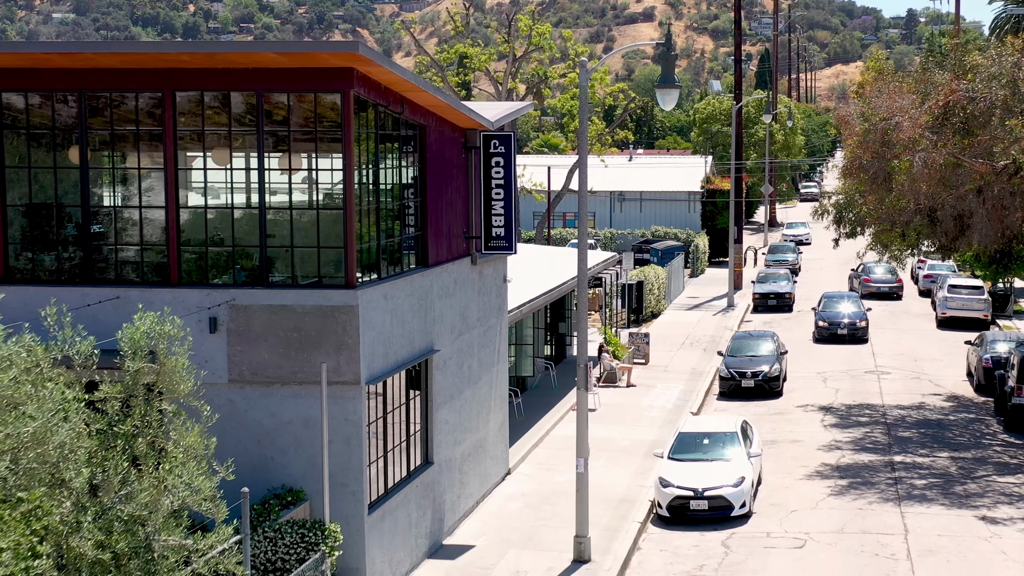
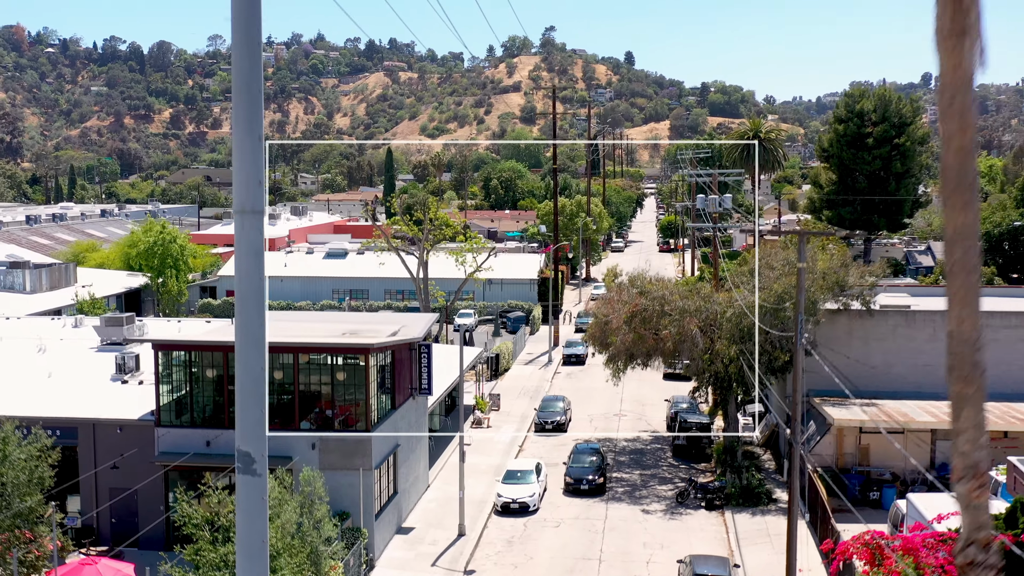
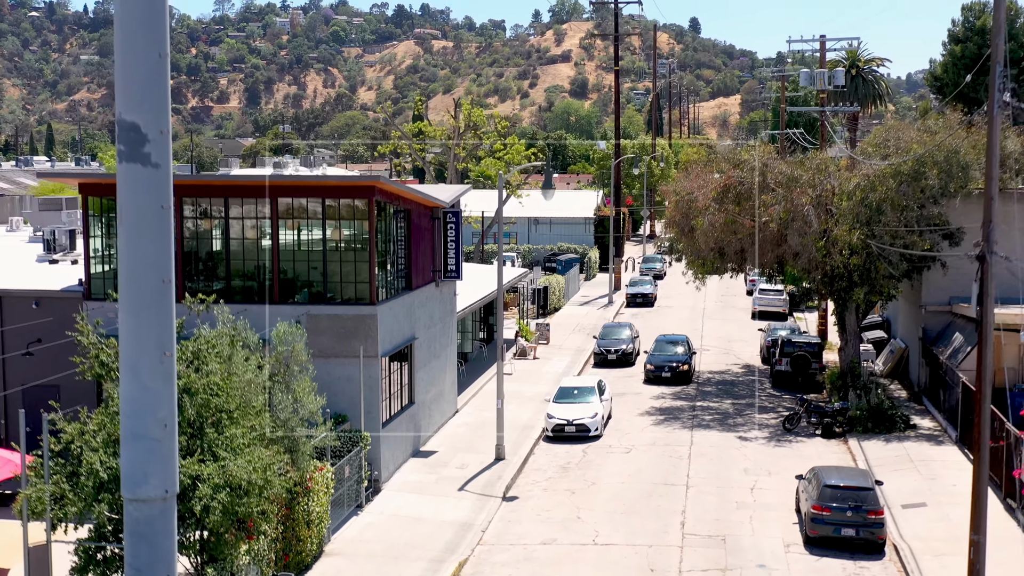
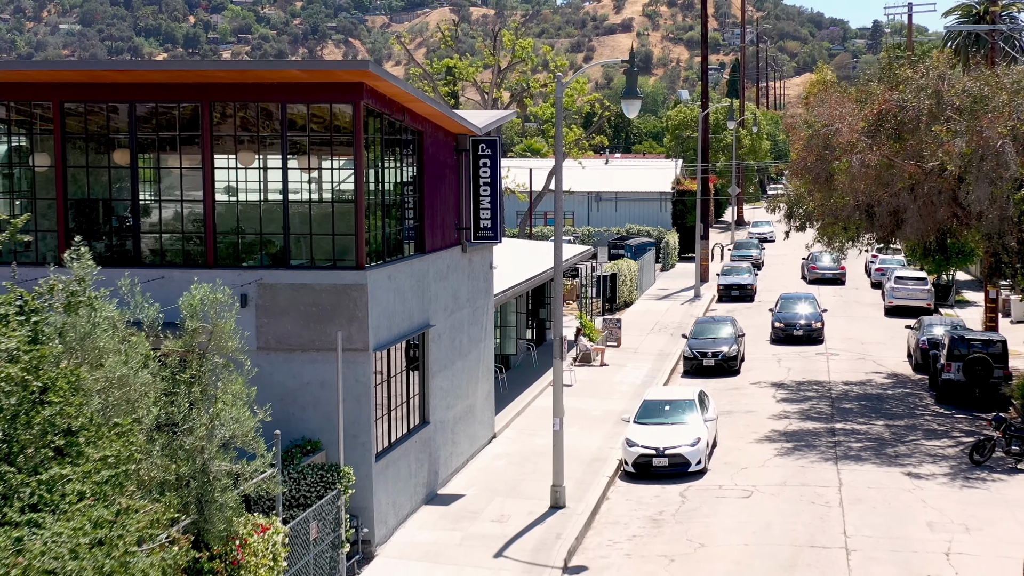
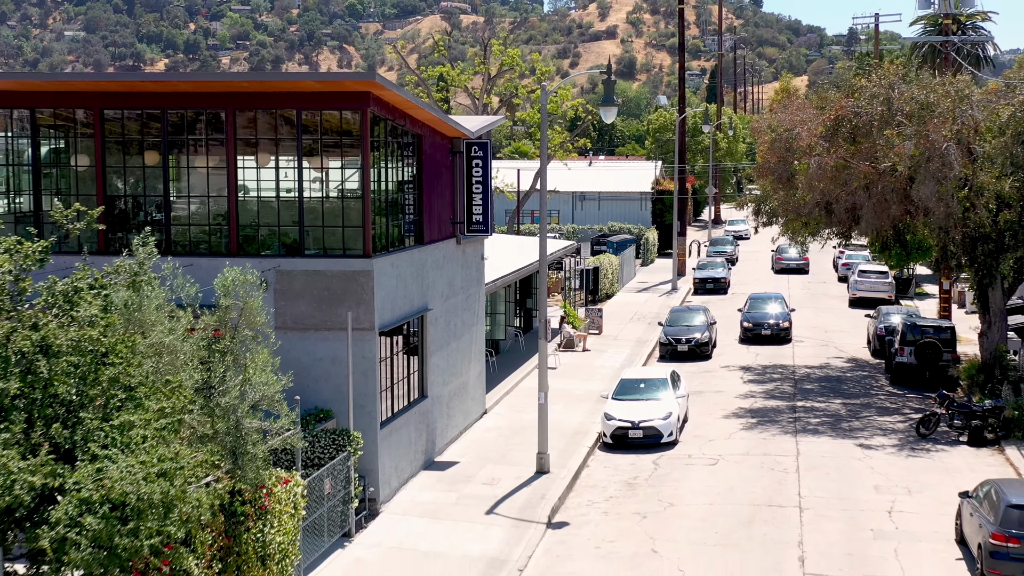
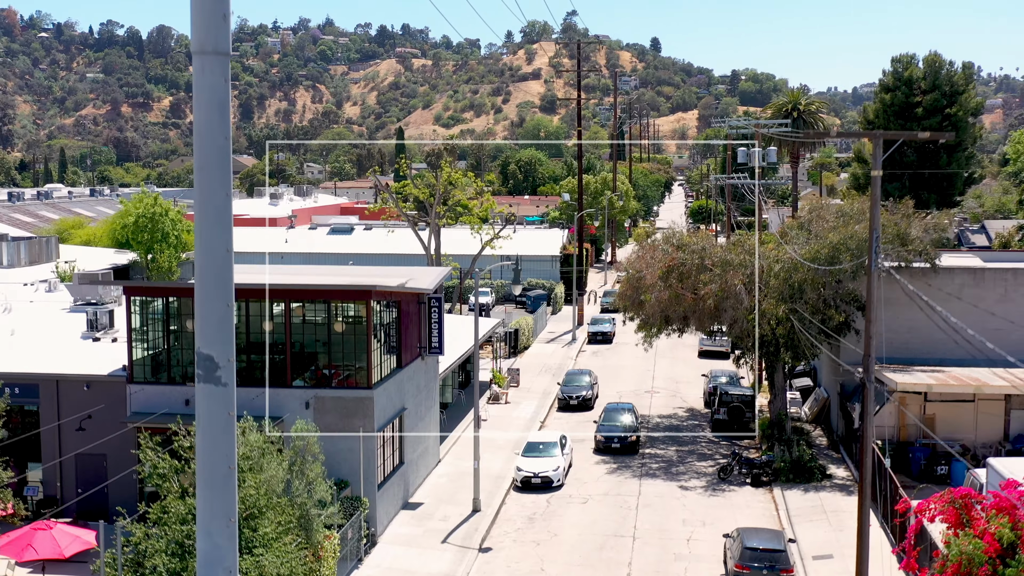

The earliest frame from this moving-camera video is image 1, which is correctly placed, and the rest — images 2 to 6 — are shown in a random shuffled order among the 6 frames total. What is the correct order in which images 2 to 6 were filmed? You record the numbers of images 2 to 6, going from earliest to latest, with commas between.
4, 5, 3, 6, 2
